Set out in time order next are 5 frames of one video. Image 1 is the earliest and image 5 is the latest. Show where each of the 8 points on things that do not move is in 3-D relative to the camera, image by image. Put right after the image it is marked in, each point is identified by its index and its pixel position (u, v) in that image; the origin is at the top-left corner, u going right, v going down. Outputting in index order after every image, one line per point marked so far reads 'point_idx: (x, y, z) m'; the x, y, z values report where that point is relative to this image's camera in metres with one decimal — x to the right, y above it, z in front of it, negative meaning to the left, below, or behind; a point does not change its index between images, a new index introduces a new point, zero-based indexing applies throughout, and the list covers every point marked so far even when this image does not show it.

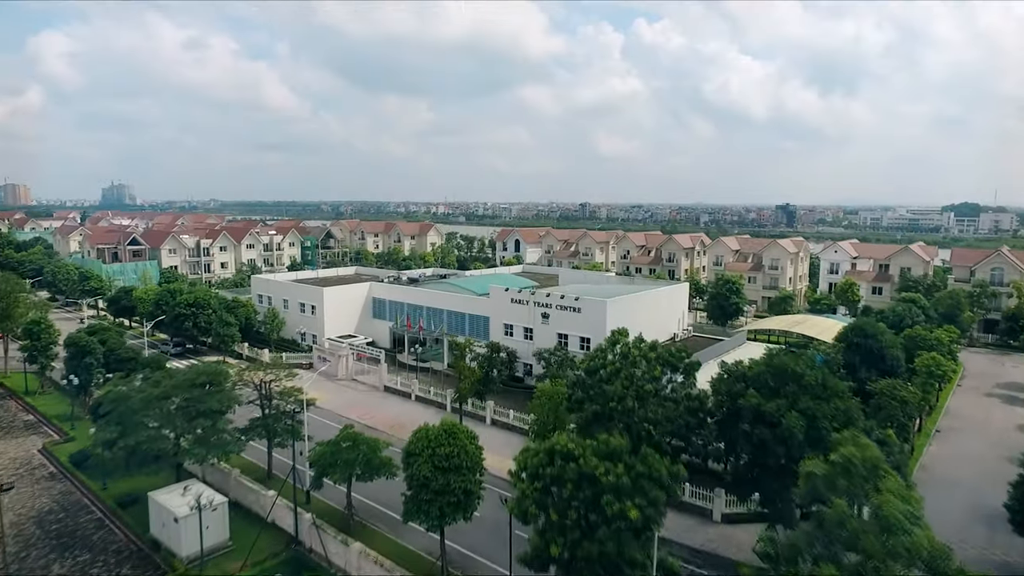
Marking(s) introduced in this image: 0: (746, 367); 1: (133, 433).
0: (+6.4, -2.1, +17.4) m
1: (-11.1, -4.3, +18.6) m
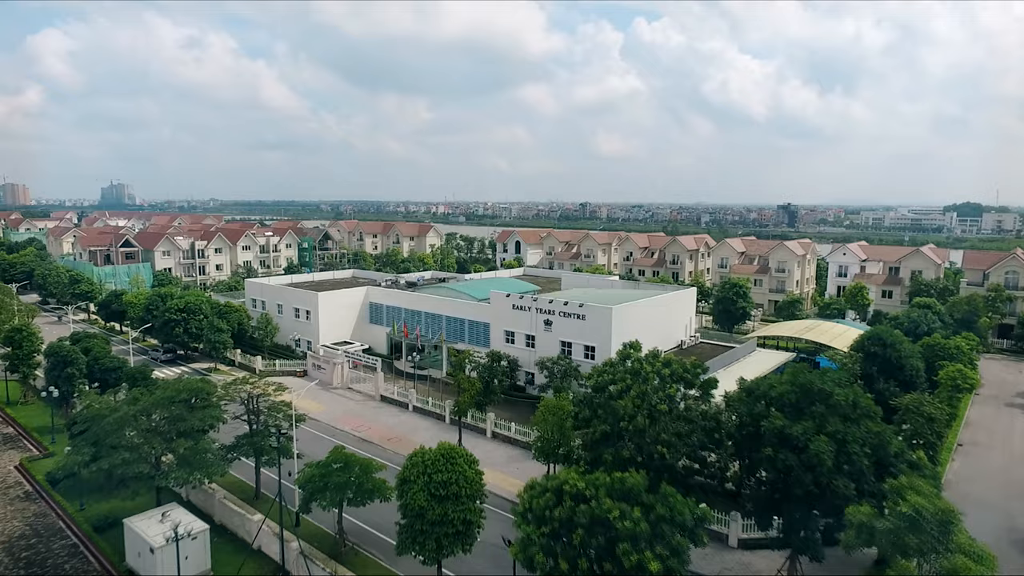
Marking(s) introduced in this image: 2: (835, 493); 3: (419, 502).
0: (+6.5, -2.4, +16.1) m
1: (-11.0, -4.6, +17.3) m
2: (+7.2, -4.5, +14.2) m
3: (-2.1, -4.9, +14.7) m
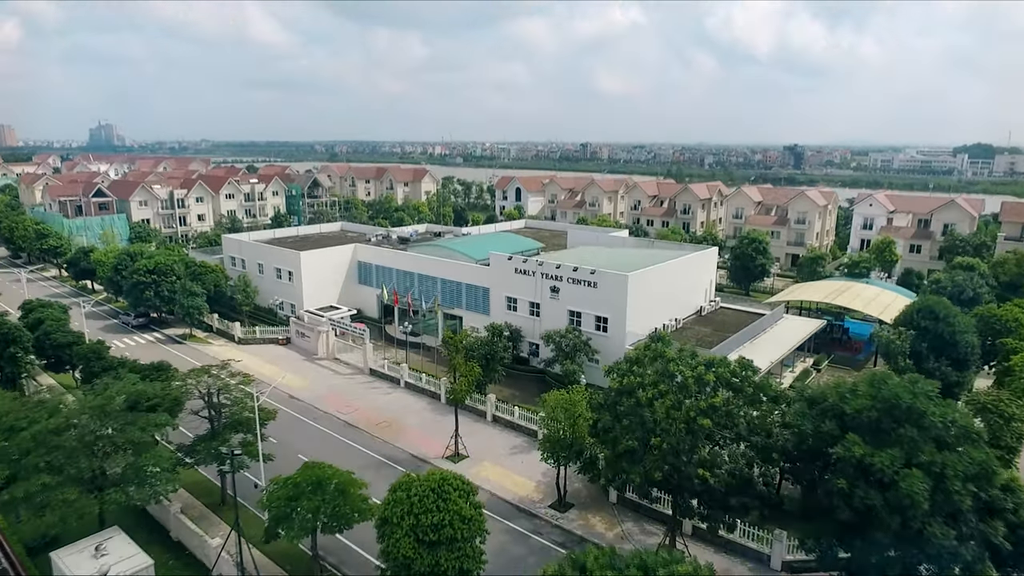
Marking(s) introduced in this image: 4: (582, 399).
0: (+6.6, -2.2, +12.9) m
1: (-10.9, -4.2, +14.3) m
2: (+7.3, -4.4, +11.2) m
3: (-2.0, -4.8, +11.7) m
4: (+2.0, -3.2, +18.7) m
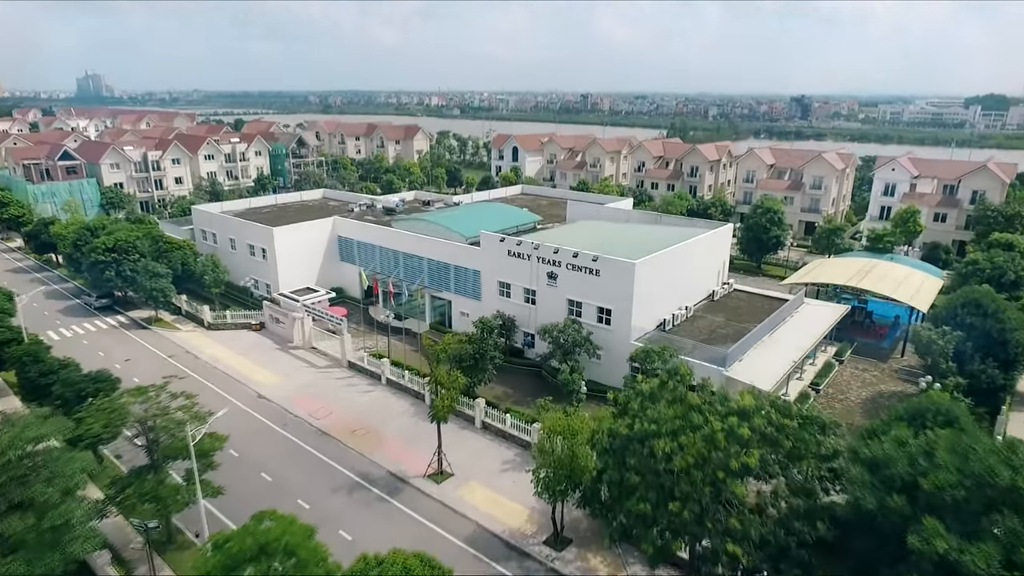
0: (+6.3, -2.8, +10.2) m
1: (-11.2, -4.7, +11.7) m
2: (+7.0, -5.1, +8.6) m
3: (-2.3, -5.5, +9.2) m
4: (+1.7, -3.4, +16.0) m
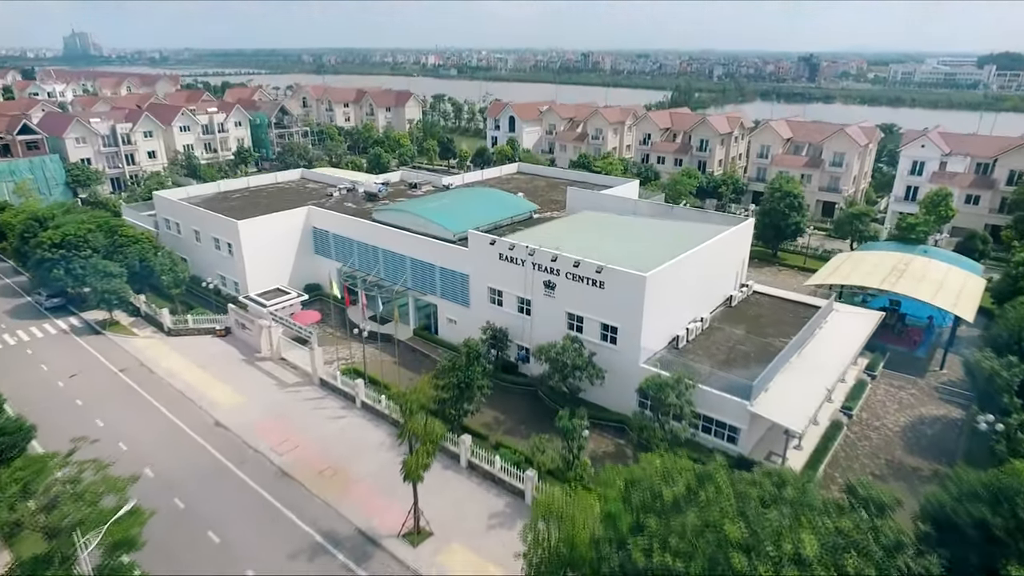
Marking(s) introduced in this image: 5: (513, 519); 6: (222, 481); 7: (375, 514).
0: (+6.1, -4.0, +7.2) m
1: (-11.4, -5.9, +8.8) m
2: (+6.8, -6.5, +5.8) m
3: (-2.5, -6.8, +6.3) m
4: (+1.4, -4.3, +13.0) m
5: (+0.1, -6.2, +17.3) m
6: (-8.5, -5.7, +18.8) m
7: (-3.7, -6.2, +17.5) m
